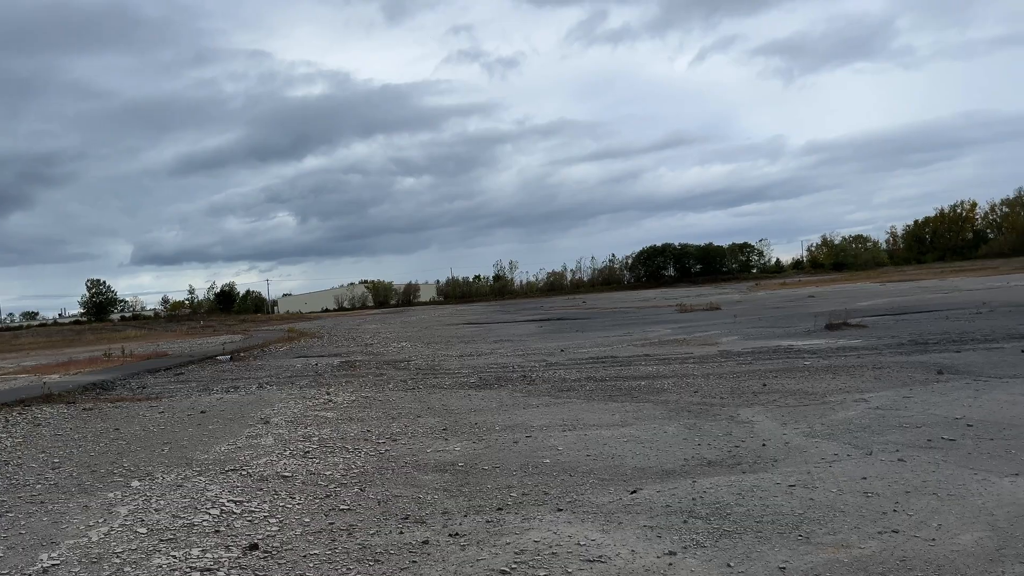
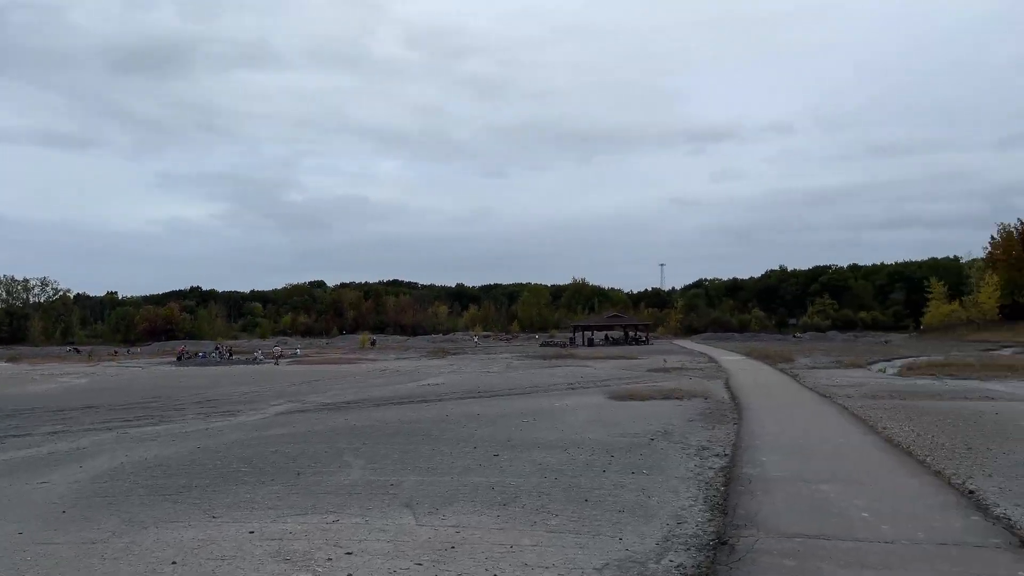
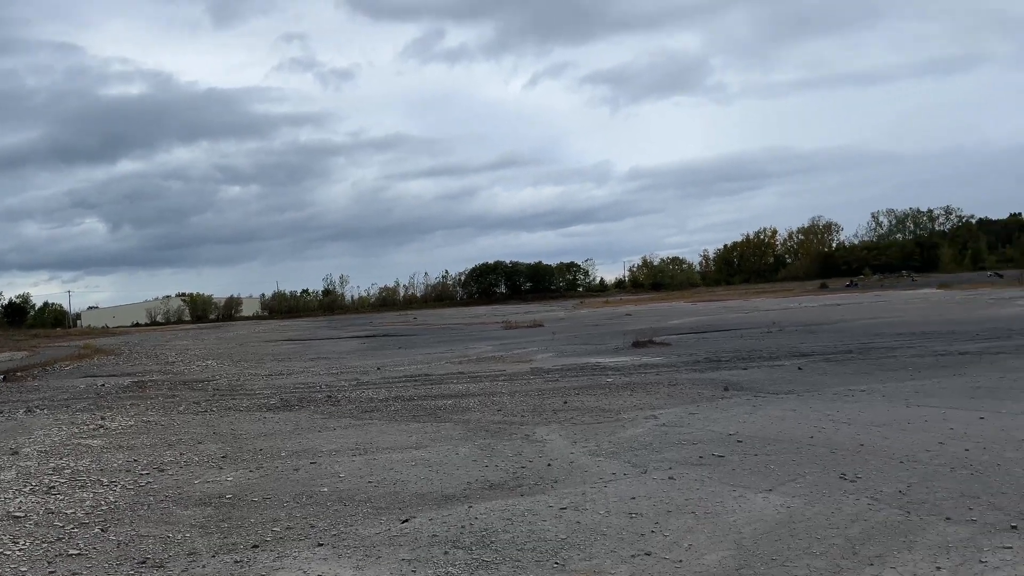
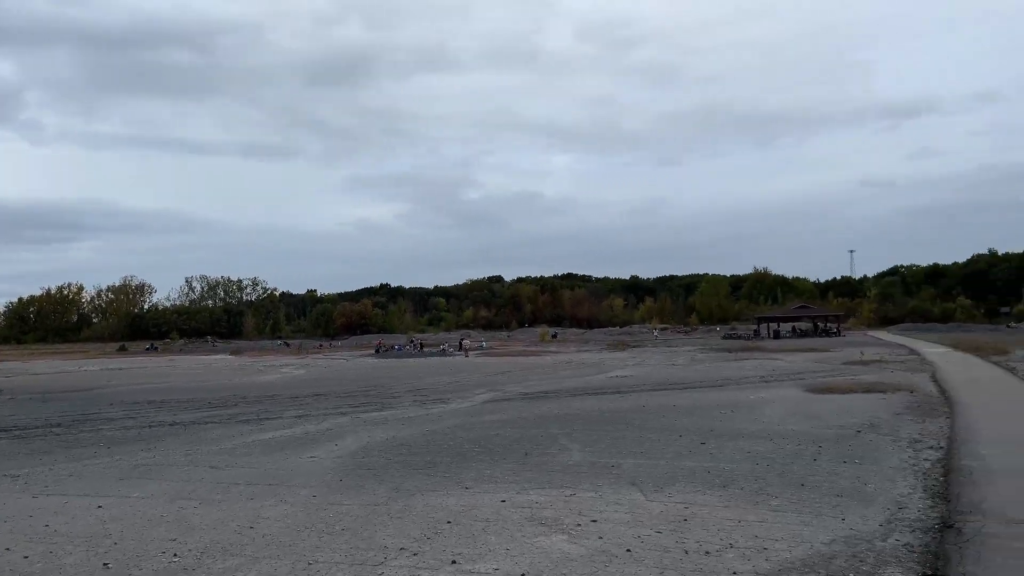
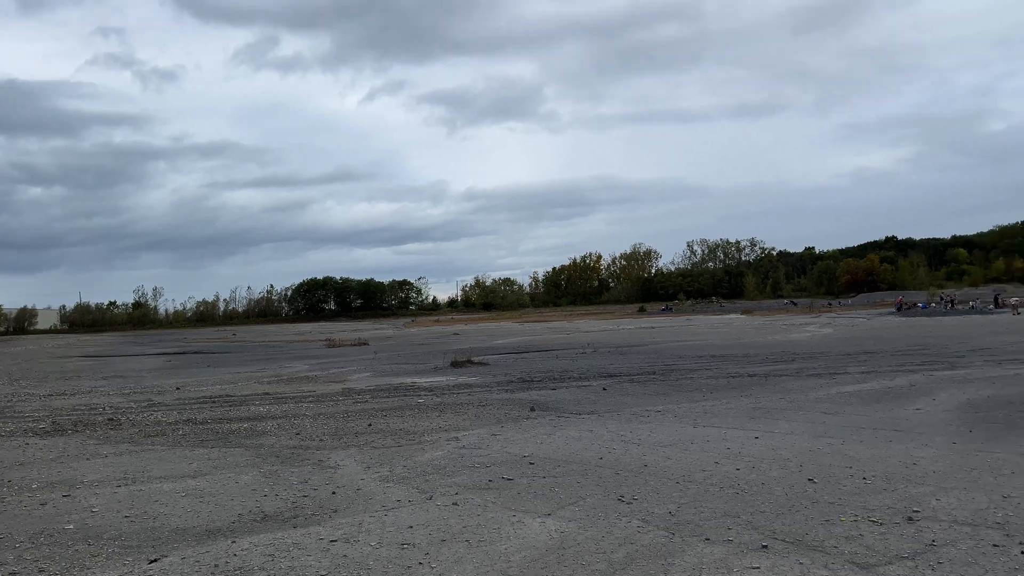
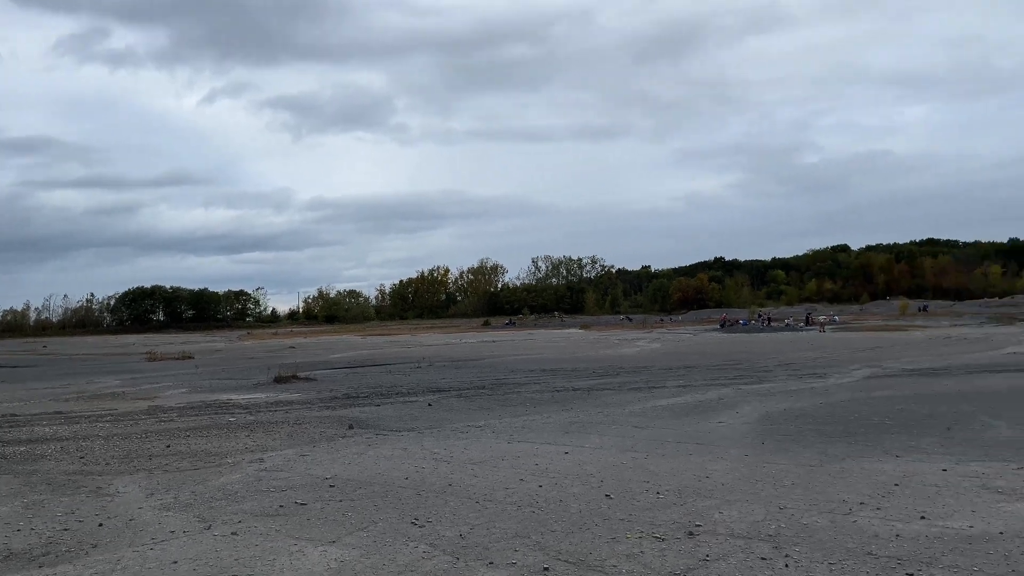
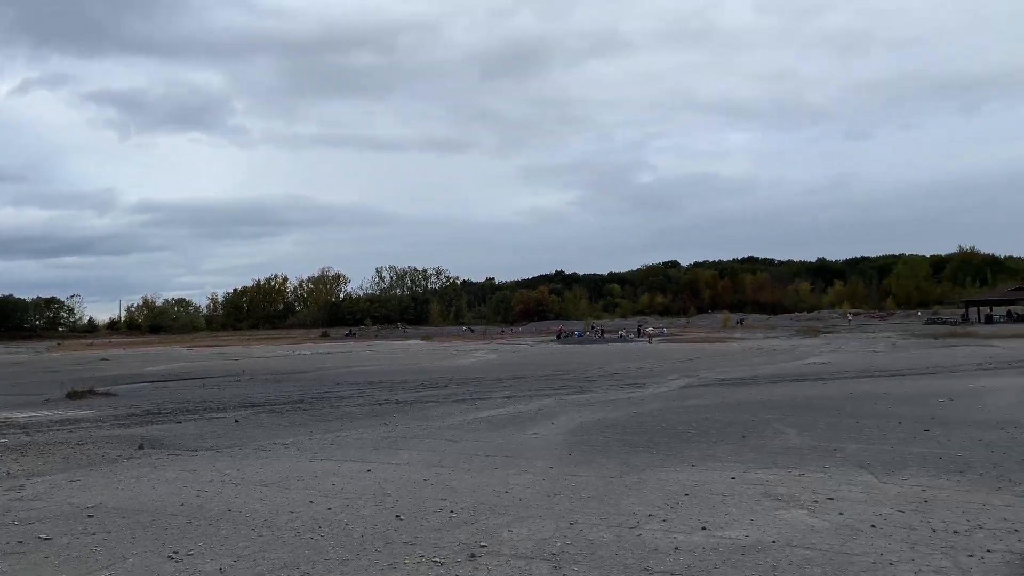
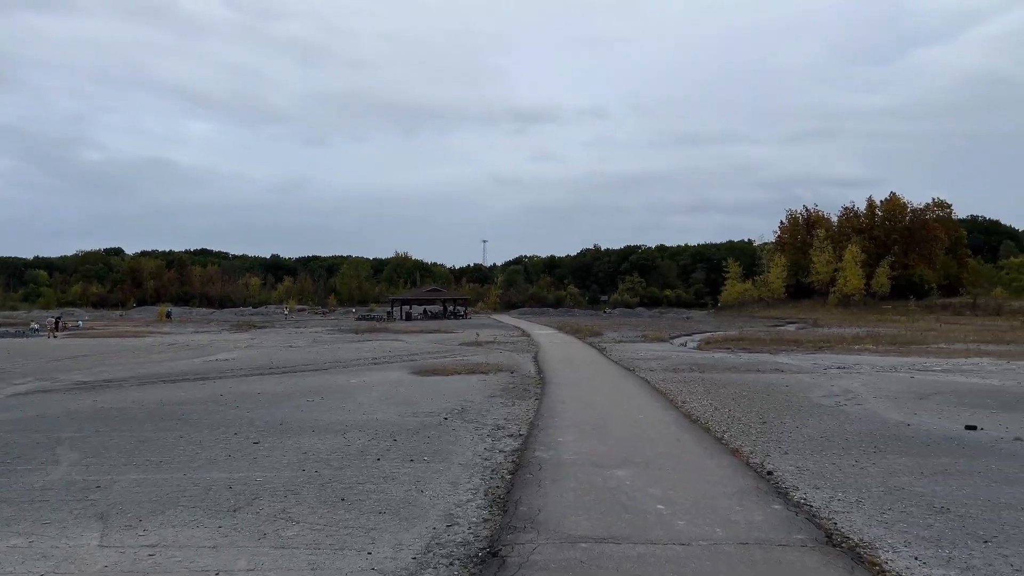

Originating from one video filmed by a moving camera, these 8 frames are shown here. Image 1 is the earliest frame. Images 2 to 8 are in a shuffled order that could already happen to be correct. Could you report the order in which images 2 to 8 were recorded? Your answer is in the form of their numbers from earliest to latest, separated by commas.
3, 5, 6, 7, 4, 2, 8
